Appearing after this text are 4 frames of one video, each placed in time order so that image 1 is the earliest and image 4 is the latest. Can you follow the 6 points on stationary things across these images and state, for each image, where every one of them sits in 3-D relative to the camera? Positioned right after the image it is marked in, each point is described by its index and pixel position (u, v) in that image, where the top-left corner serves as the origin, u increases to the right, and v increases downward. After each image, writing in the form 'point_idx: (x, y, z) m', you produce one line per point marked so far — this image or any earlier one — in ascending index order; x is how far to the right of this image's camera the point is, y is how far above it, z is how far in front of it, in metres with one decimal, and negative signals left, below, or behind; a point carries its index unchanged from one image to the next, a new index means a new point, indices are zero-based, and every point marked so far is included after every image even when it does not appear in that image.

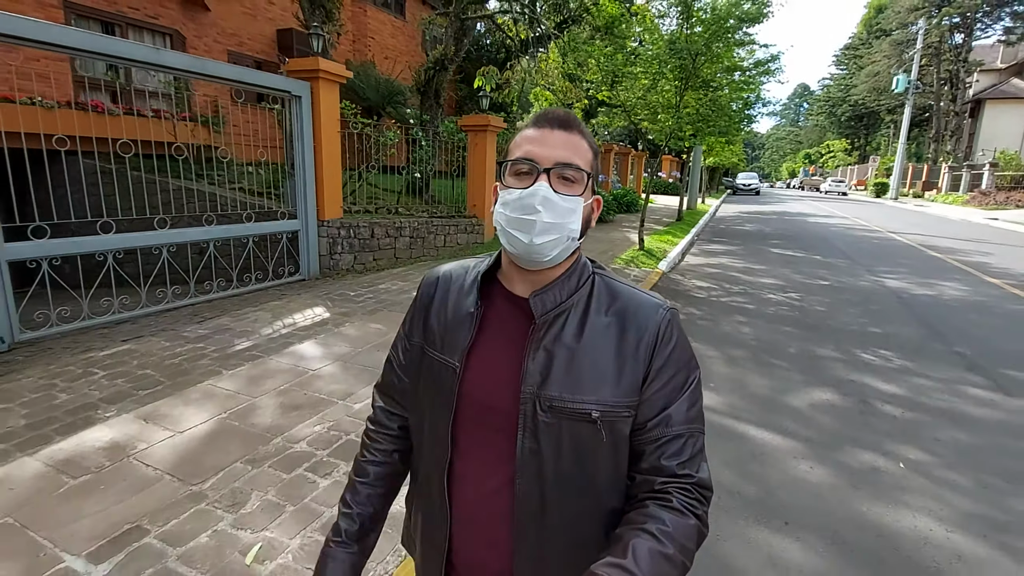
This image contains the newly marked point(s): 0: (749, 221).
0: (+7.5, +2.2, +17.5) m
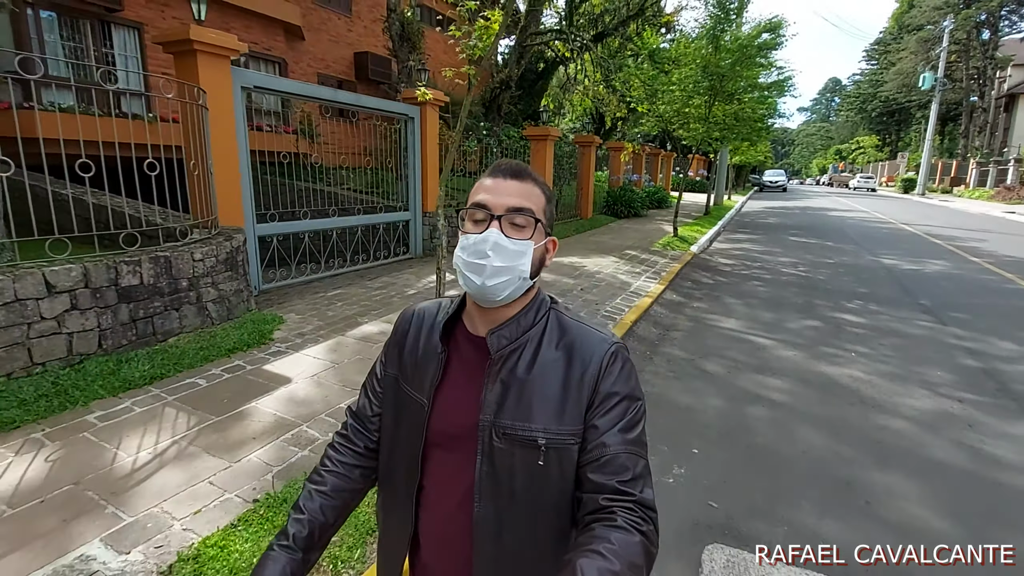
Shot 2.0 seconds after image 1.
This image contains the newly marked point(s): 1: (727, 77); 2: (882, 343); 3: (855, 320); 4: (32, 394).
0: (+9.0, +2.6, +19.1) m
1: (+4.2, +4.1, +10.9) m
2: (+3.5, -0.5, +5.2) m
3: (+3.7, -0.3, +6.0) m
4: (-2.9, -0.6, +3.4) m
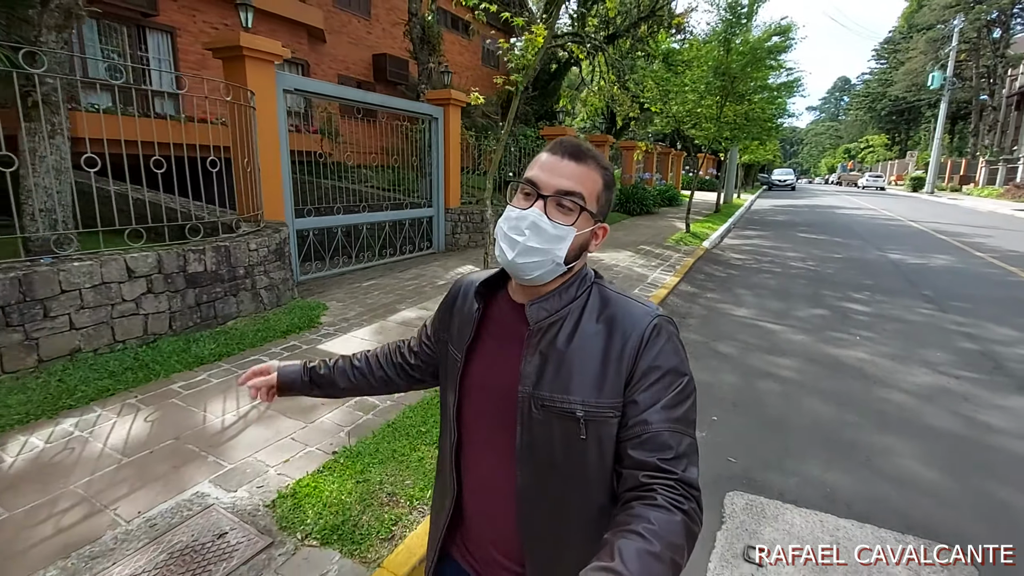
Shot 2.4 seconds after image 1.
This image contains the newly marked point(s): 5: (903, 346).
0: (+9.5, +2.7, +19.4) m
1: (+4.6, +4.2, +11.2) m
2: (+3.8, -0.4, +5.5) m
3: (+4.0, -0.2, +6.3) m
4: (-2.7, -0.5, +3.8) m
5: (+3.6, -0.5, +5.0) m
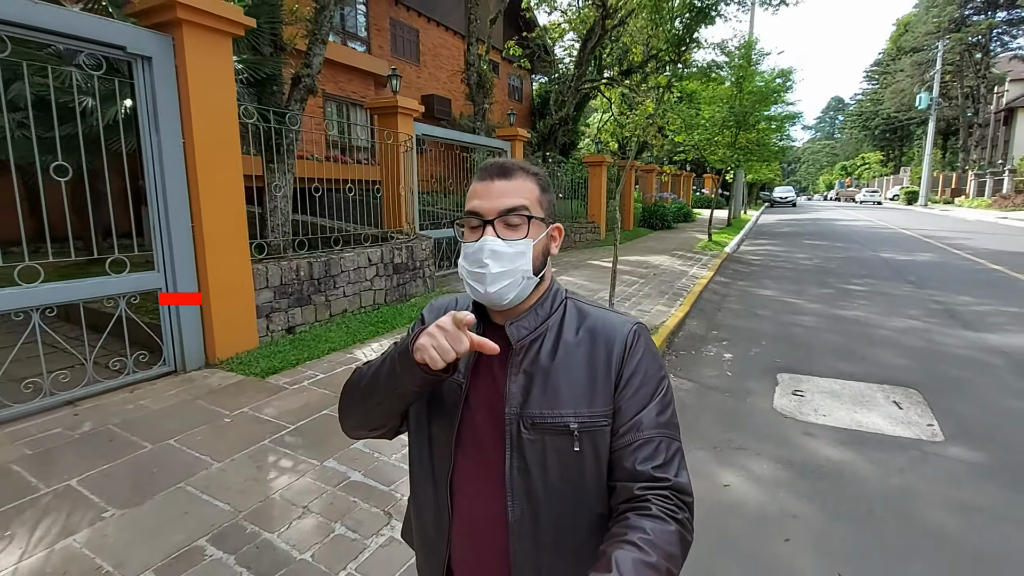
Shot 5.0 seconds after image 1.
0: (+10.7, +2.5, +21.5) m
1: (+5.7, +4.3, +13.4) m
2: (+5.0, -0.1, +7.6) m
3: (+5.2, 0.0, +8.3) m
4: (-1.5, -0.3, +5.8) m
5: (+4.8, -0.2, +7.0) m
